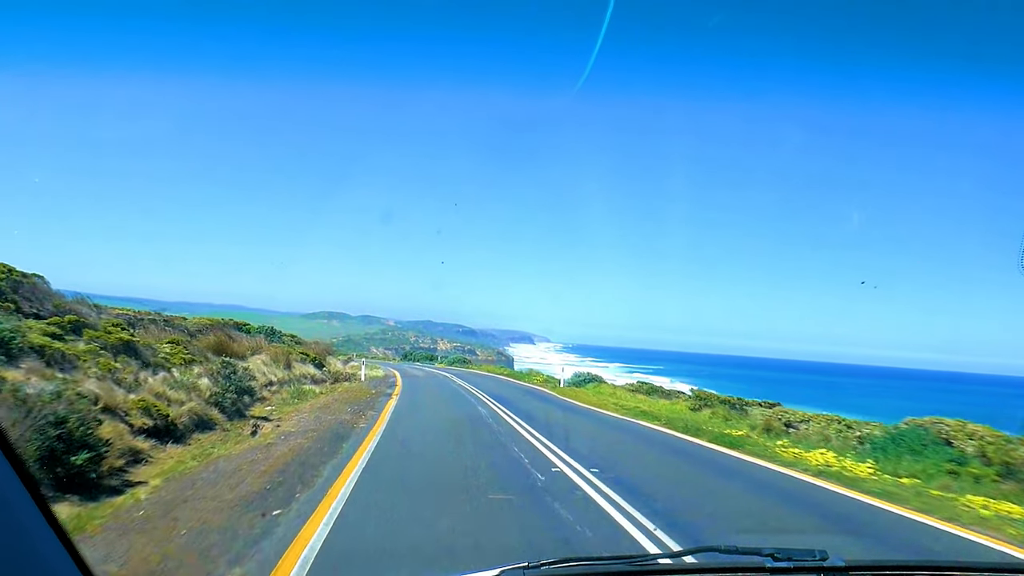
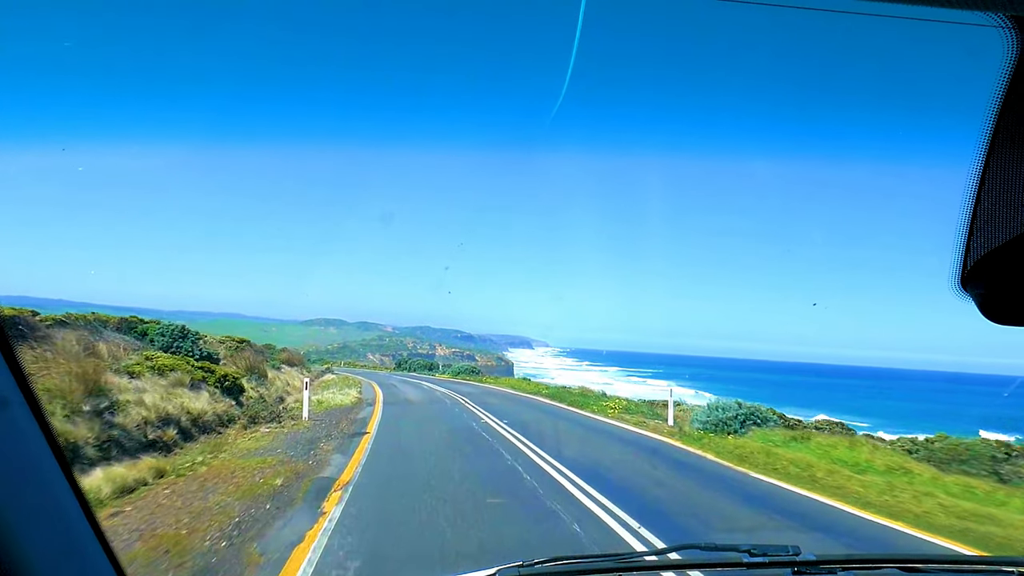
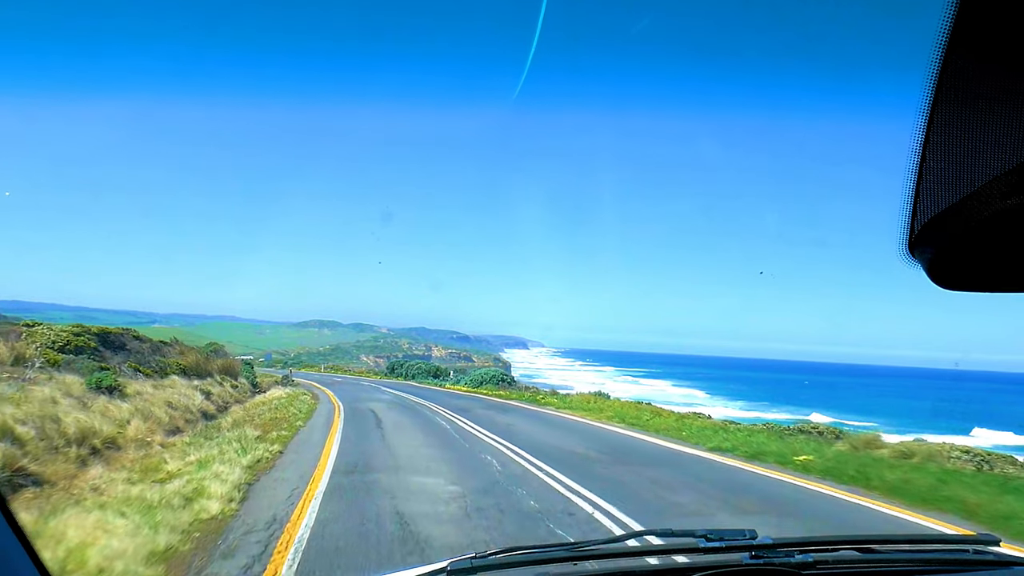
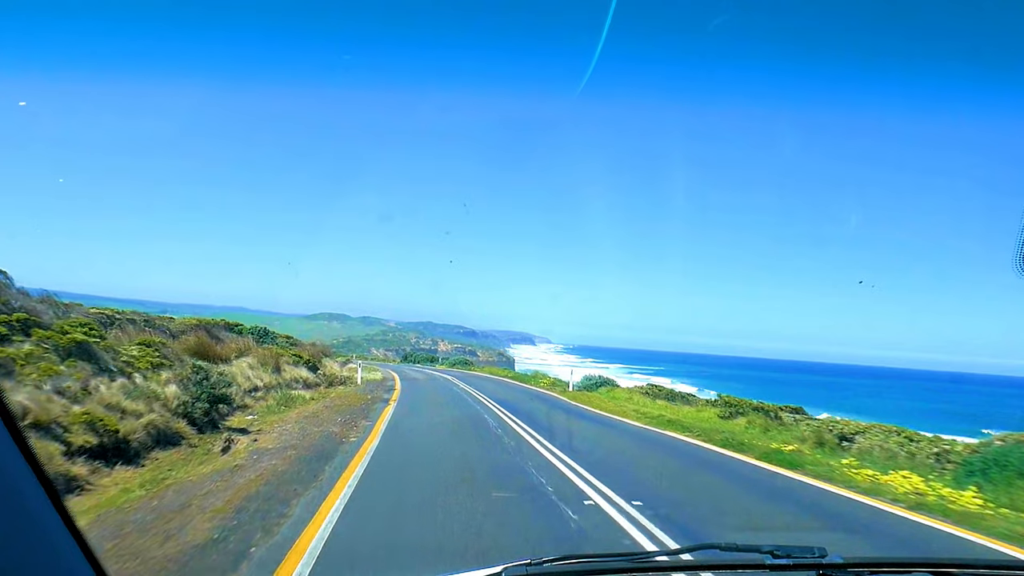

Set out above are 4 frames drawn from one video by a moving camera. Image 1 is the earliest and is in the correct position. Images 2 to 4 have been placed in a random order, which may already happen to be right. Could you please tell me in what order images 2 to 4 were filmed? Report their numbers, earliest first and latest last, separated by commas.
4, 2, 3
